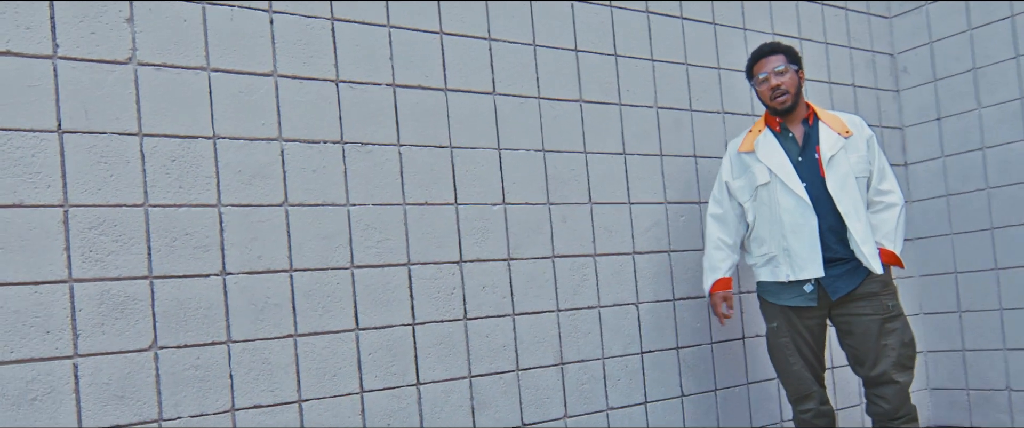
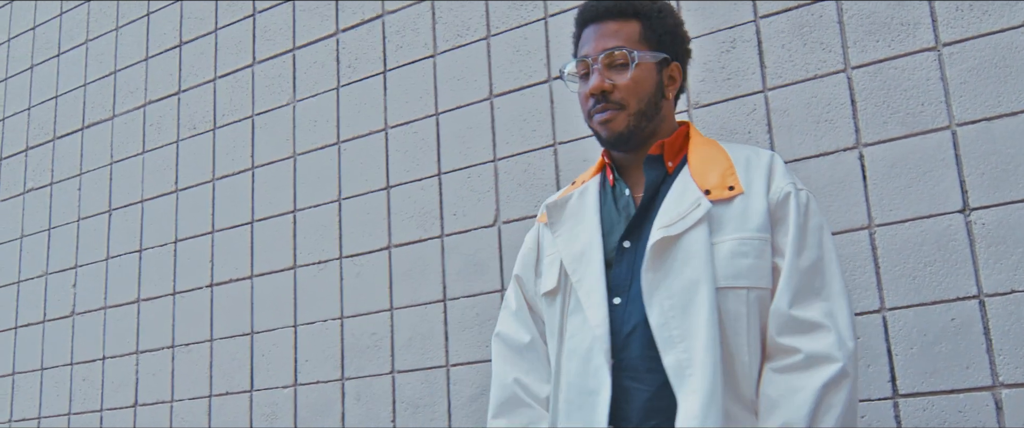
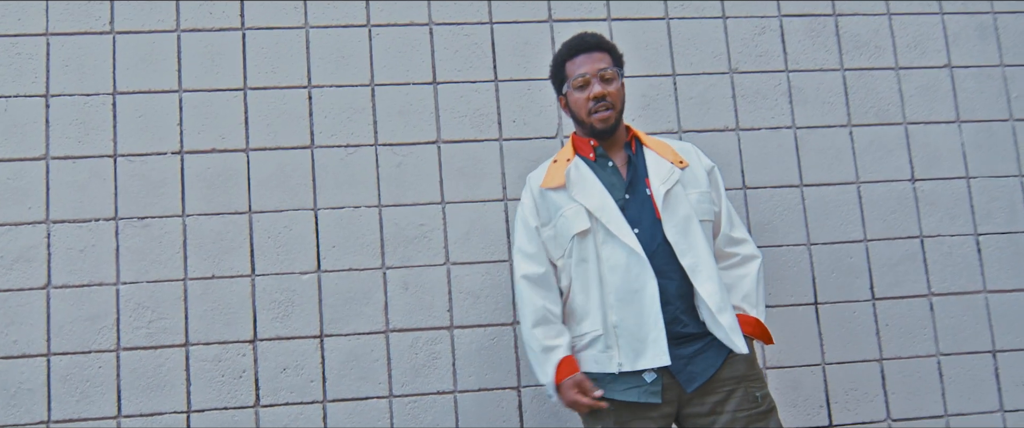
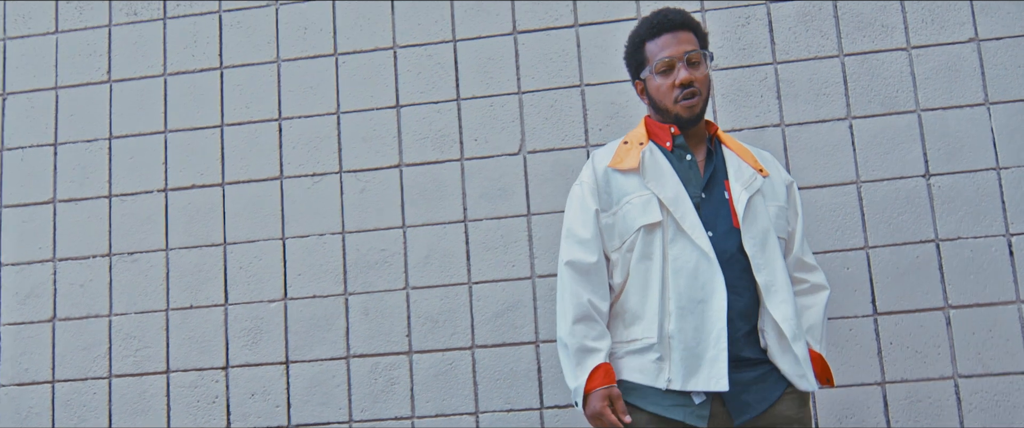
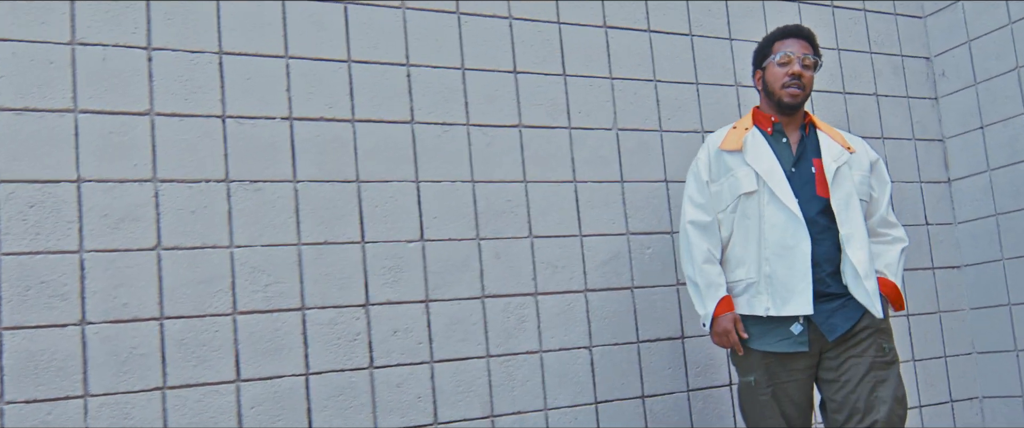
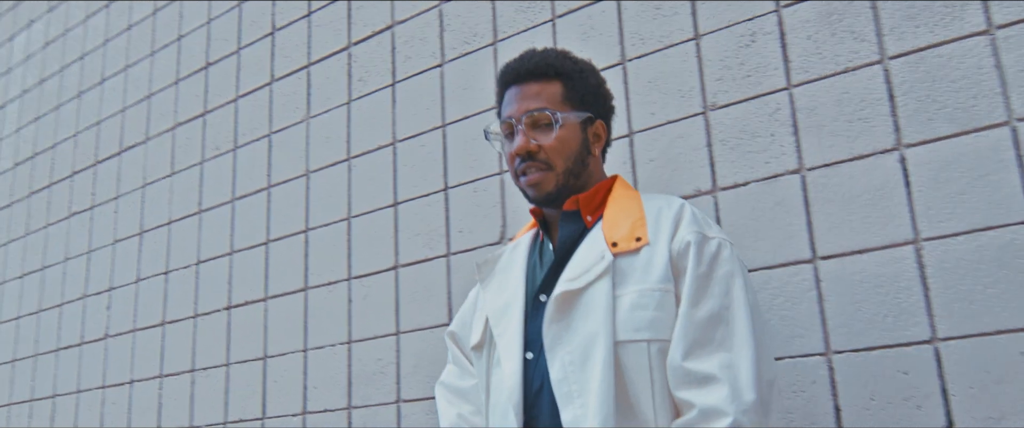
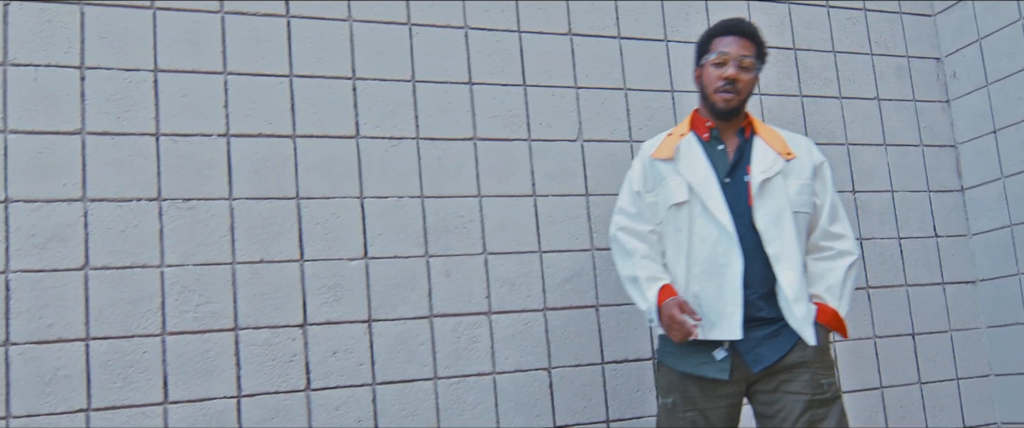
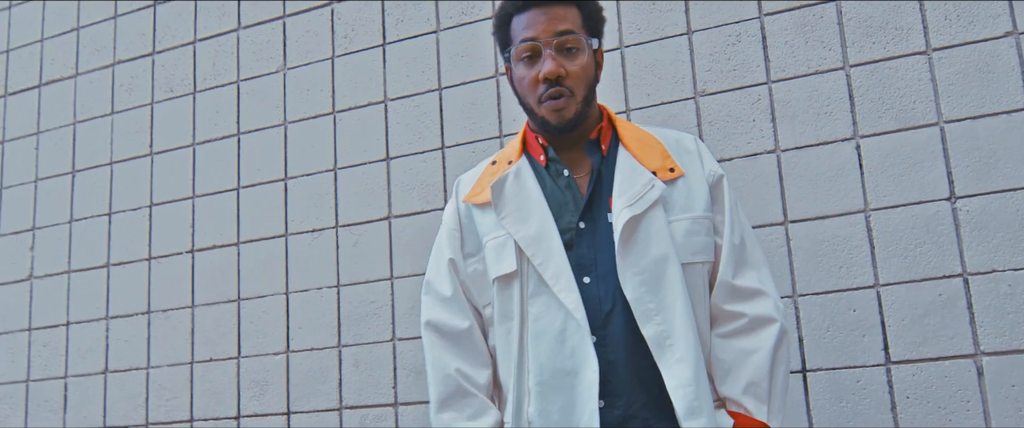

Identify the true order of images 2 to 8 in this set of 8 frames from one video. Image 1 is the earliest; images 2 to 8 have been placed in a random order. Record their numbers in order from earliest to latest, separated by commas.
5, 7, 3, 4, 8, 2, 6
